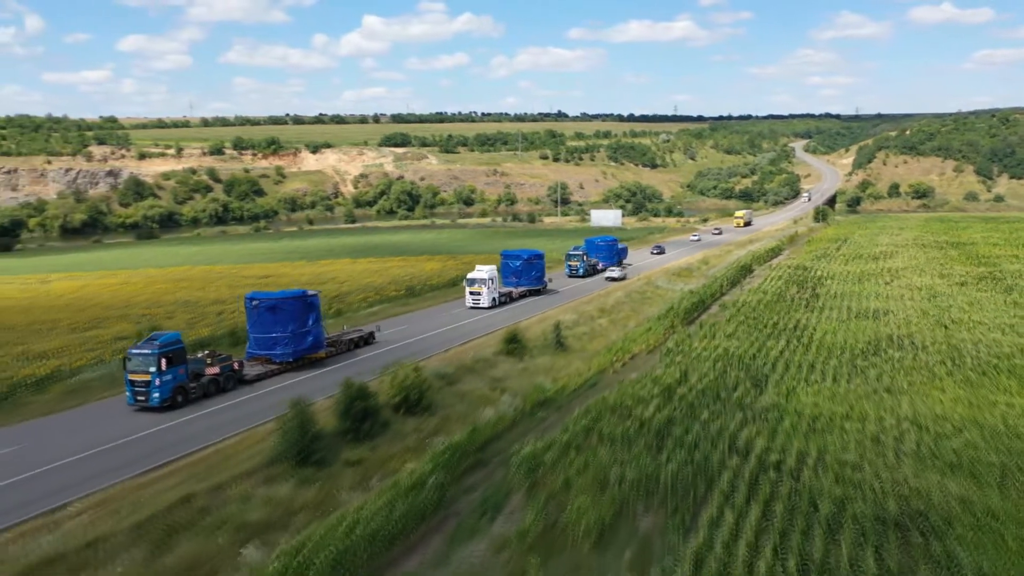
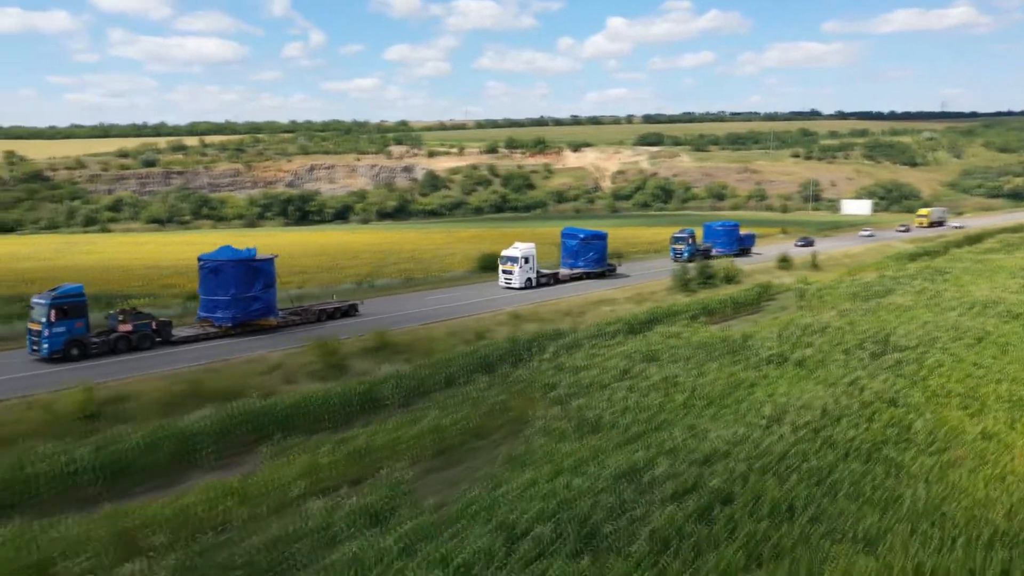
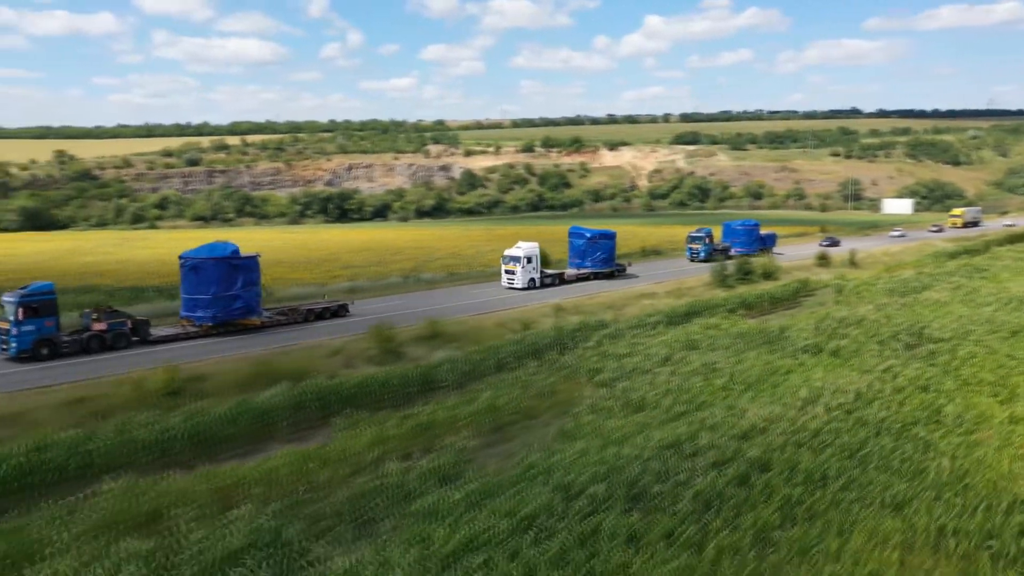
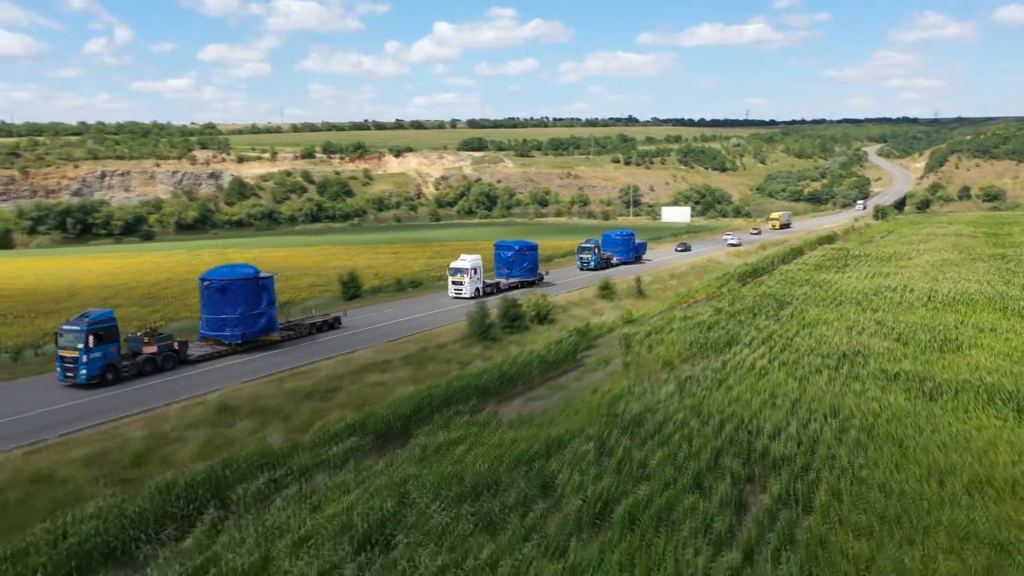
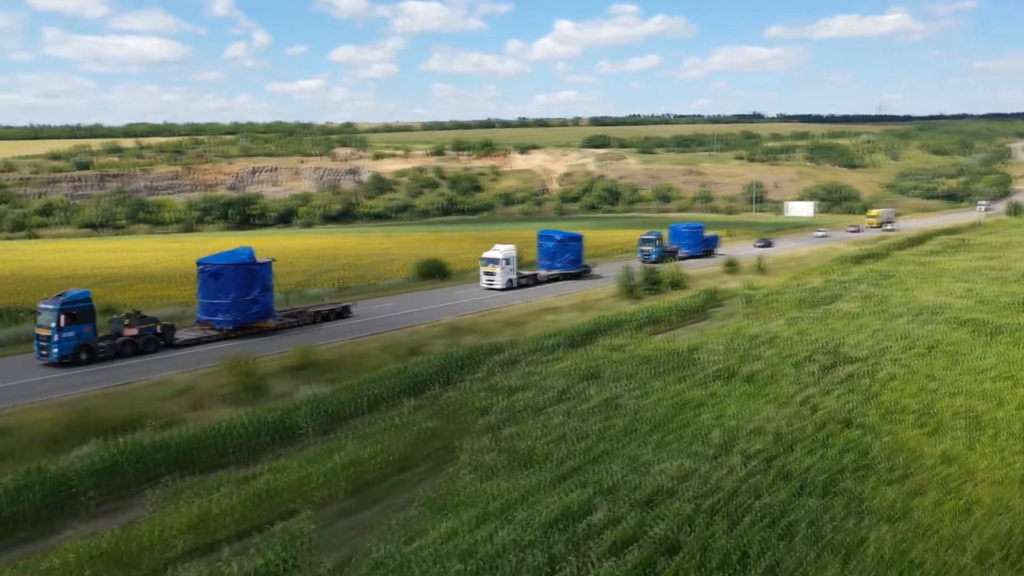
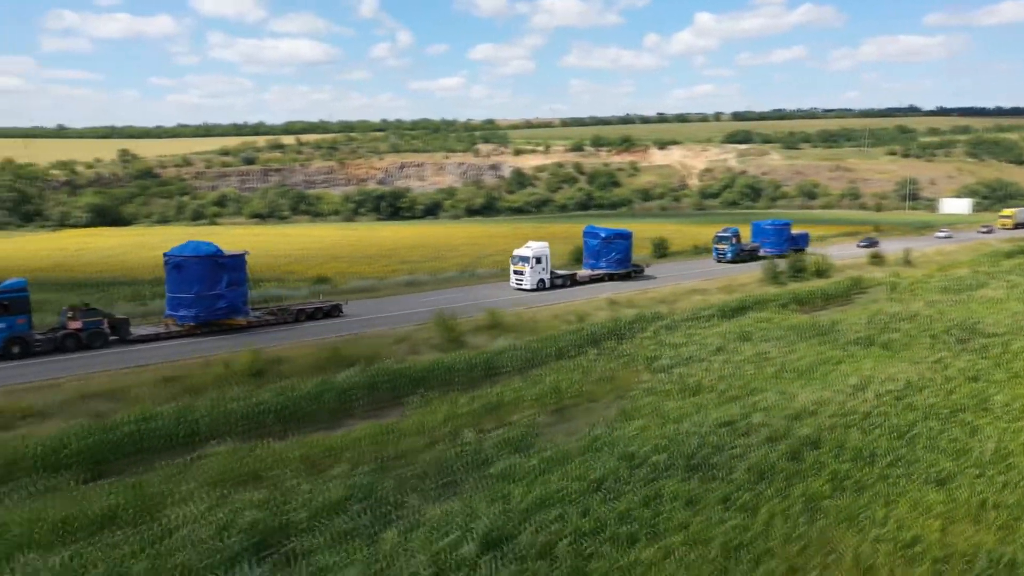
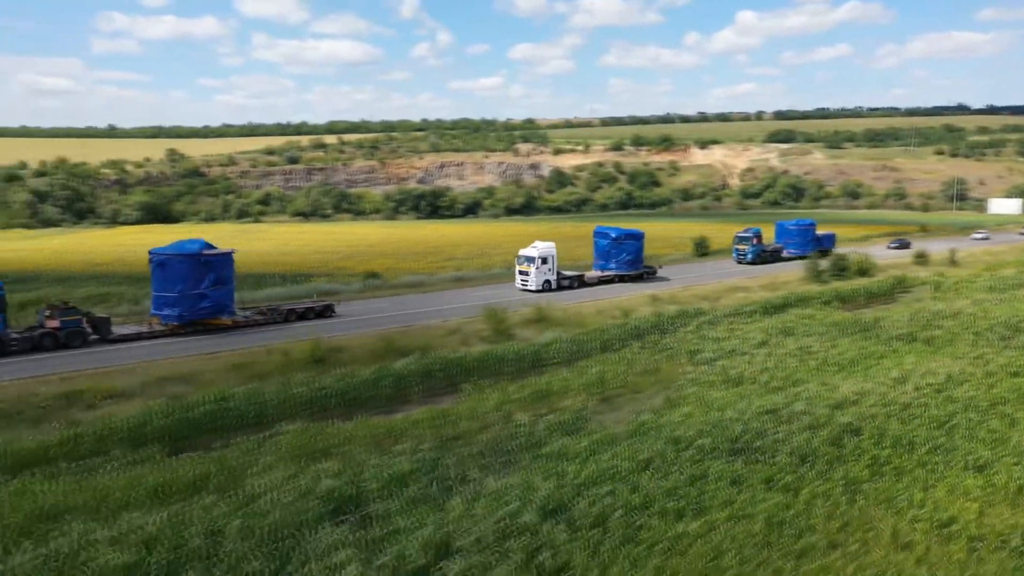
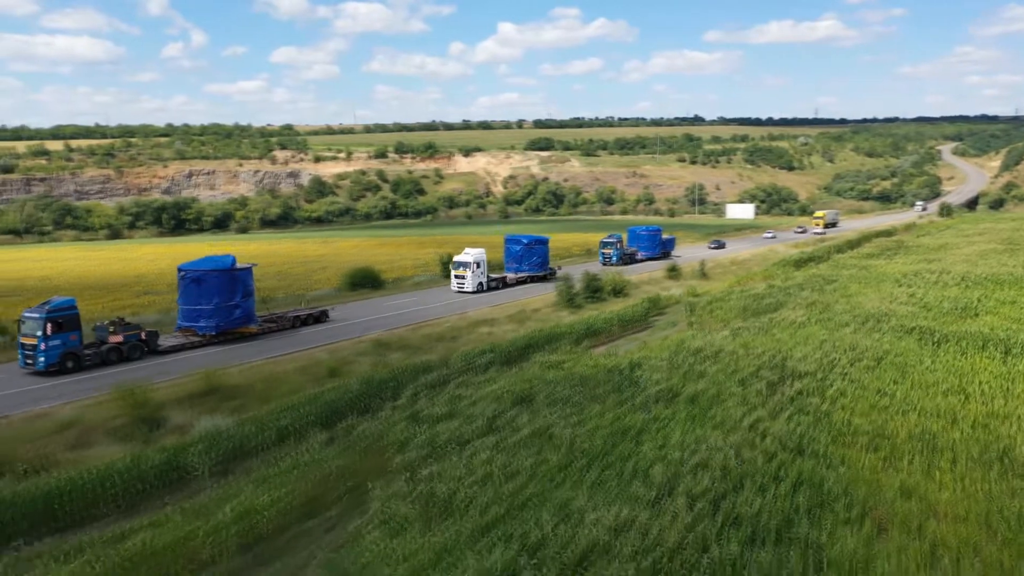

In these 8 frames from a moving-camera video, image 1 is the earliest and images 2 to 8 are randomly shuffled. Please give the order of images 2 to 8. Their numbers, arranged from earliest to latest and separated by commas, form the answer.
4, 8, 5, 2, 3, 6, 7
